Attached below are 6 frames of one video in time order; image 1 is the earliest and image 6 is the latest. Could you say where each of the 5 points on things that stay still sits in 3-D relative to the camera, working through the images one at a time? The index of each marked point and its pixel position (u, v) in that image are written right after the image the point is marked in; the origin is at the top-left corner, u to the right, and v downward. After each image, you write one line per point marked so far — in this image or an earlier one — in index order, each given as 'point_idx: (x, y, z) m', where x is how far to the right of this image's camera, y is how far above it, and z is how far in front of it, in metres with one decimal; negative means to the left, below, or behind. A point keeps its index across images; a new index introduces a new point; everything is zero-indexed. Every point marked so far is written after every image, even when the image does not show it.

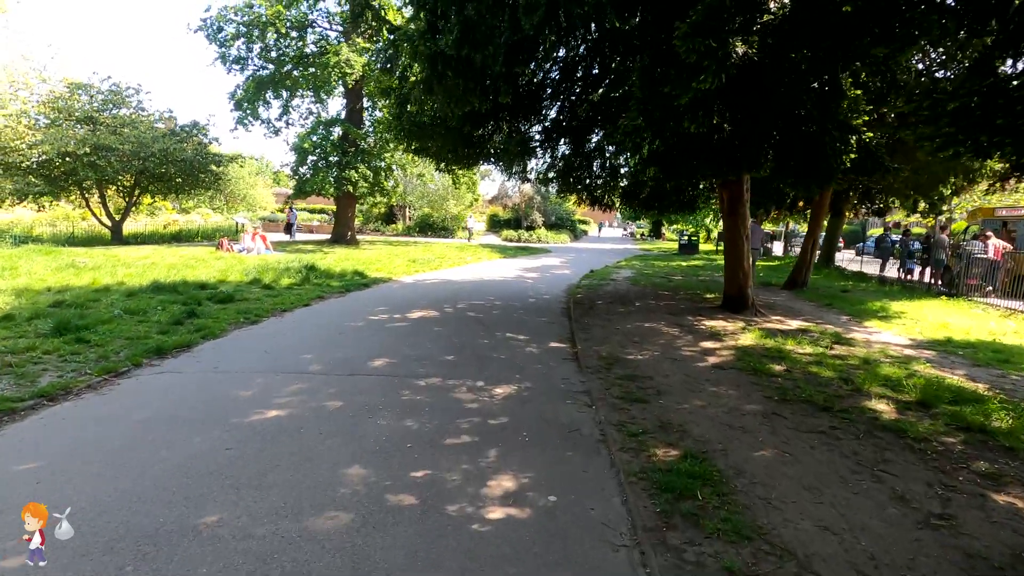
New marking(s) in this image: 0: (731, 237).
0: (+4.2, +1.0, +10.3) m
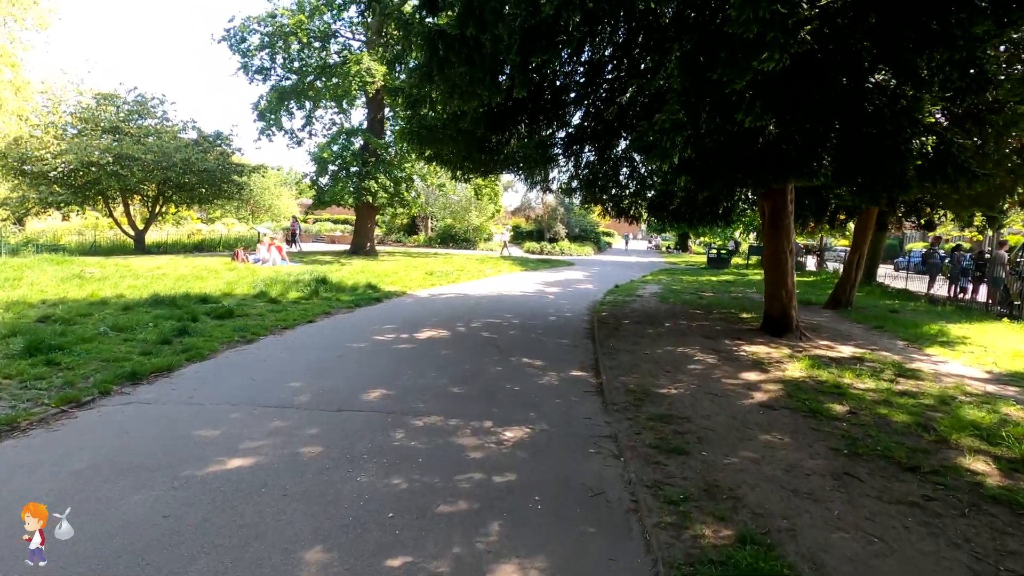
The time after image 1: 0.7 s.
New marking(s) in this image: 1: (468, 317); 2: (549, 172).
0: (+4.6, +0.6, +9.3) m
1: (-0.9, -0.6, +10.5) m
2: (+0.9, +2.8, +12.4) m
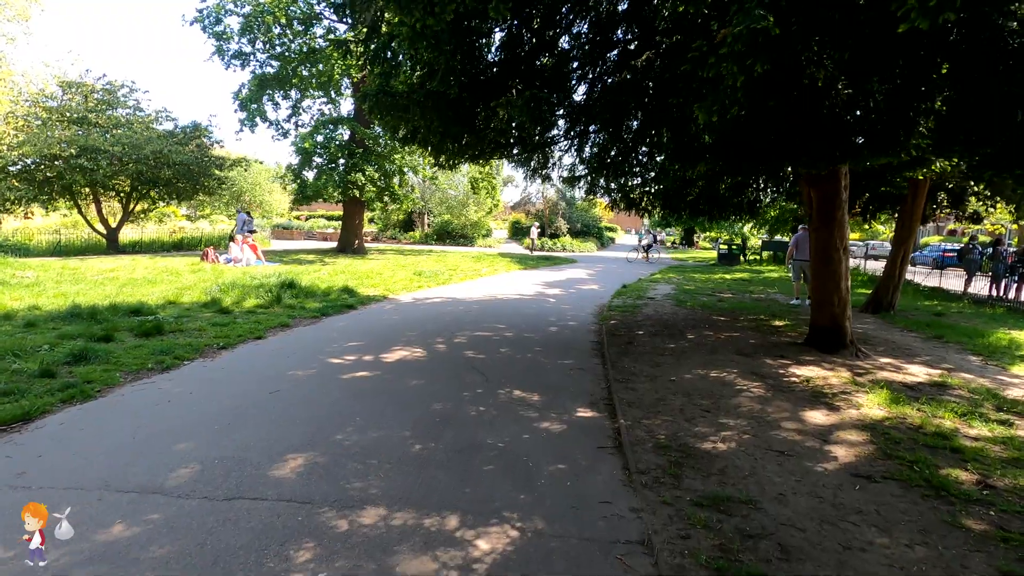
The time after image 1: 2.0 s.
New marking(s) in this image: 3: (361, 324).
0: (+4.5, +0.6, +7.7) m
1: (-1.0, -0.7, +8.8) m
2: (+0.8, +2.7, +10.7) m
3: (-2.6, -0.6, +9.2) m
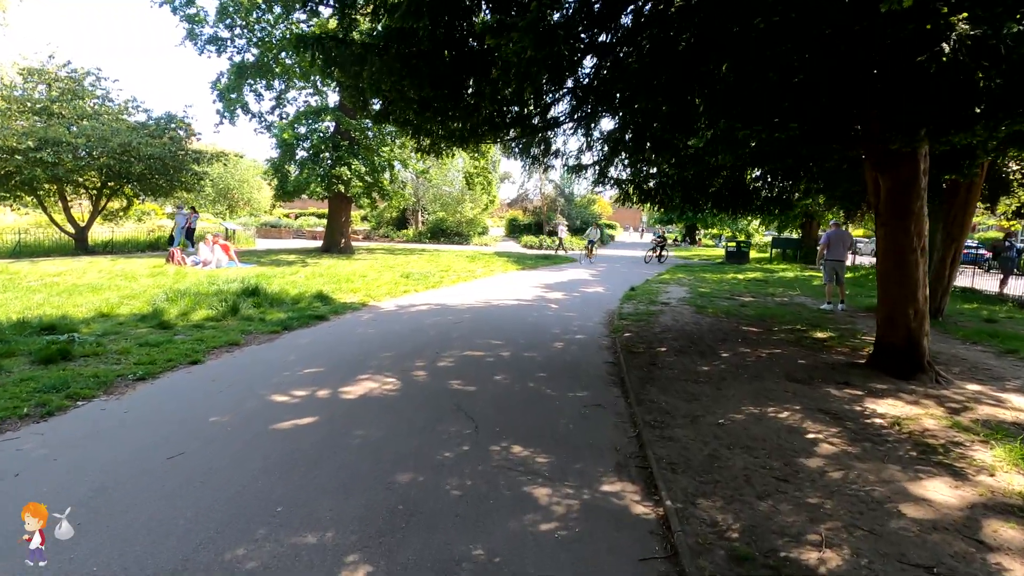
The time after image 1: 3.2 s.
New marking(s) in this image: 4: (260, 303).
0: (+4.4, +0.5, +6.2) m
1: (-1.0, -0.8, +7.3) m
2: (+0.7, +2.6, +9.1) m
3: (-2.6, -0.8, +7.7) m
4: (-4.6, -0.3, +9.7) m
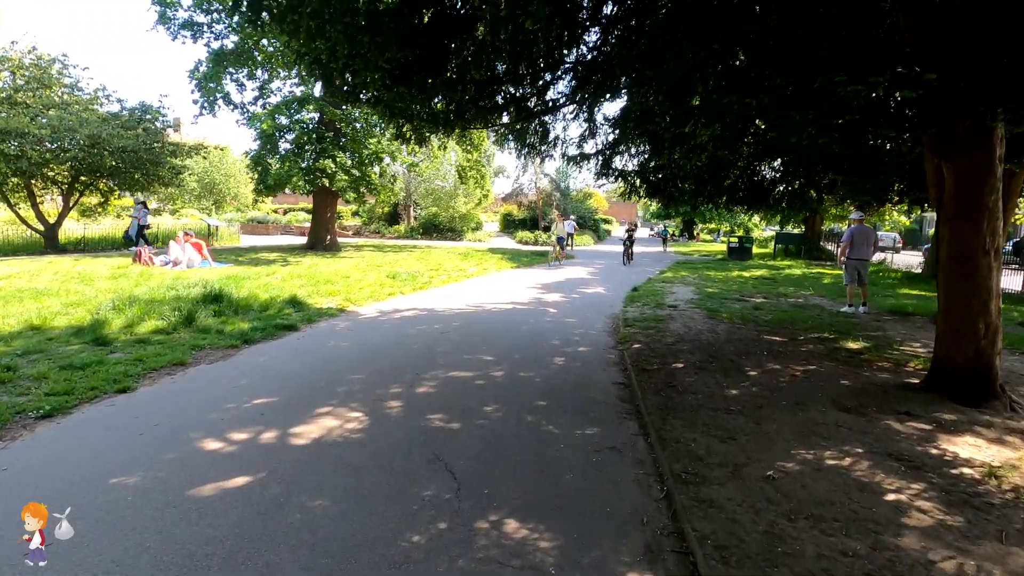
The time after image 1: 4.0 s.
0: (+4.4, +0.4, +5.2) m
1: (-1.1, -0.9, +6.2) m
2: (+0.6, +2.5, +8.1) m
3: (-2.7, -0.9, +6.6) m
4: (-4.7, -0.4, +8.6) m
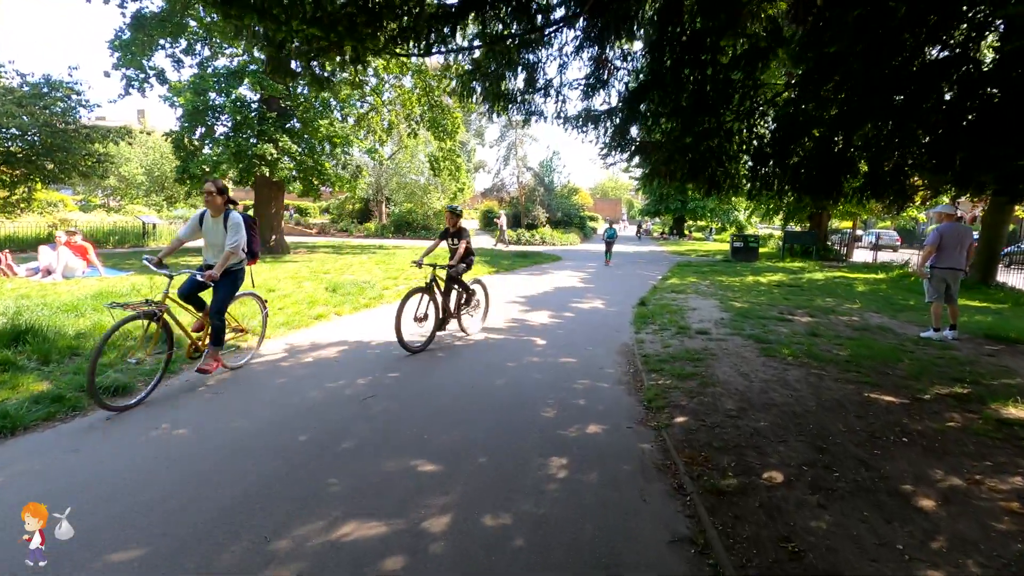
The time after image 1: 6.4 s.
0: (+4.1, 0.0, +2.2) m
1: (-1.4, -1.3, +3.1) m
2: (+0.3, +2.2, +5.0) m
3: (-3.0, -1.2, +3.5) m
4: (-5.0, -0.7, +5.4) m
